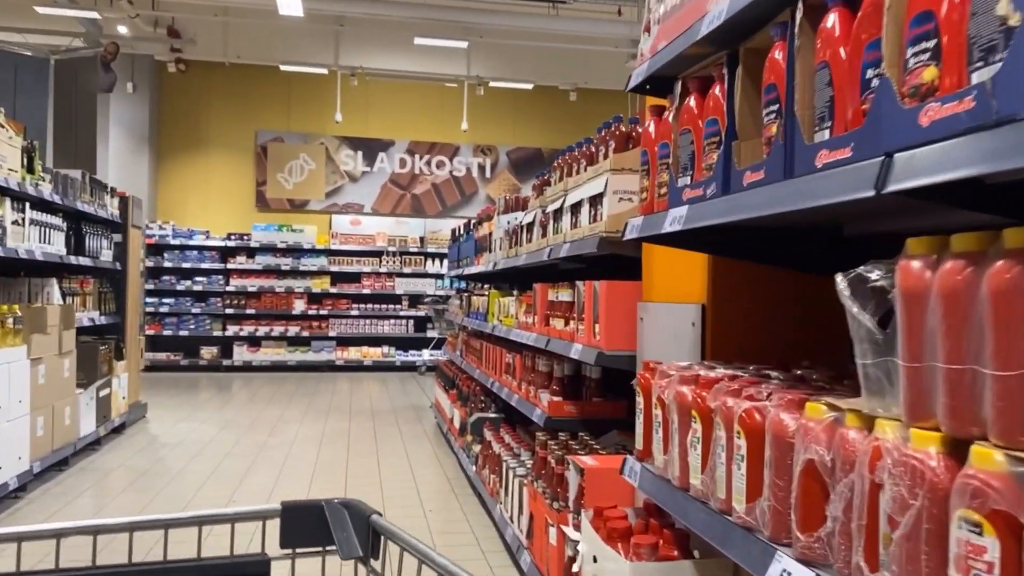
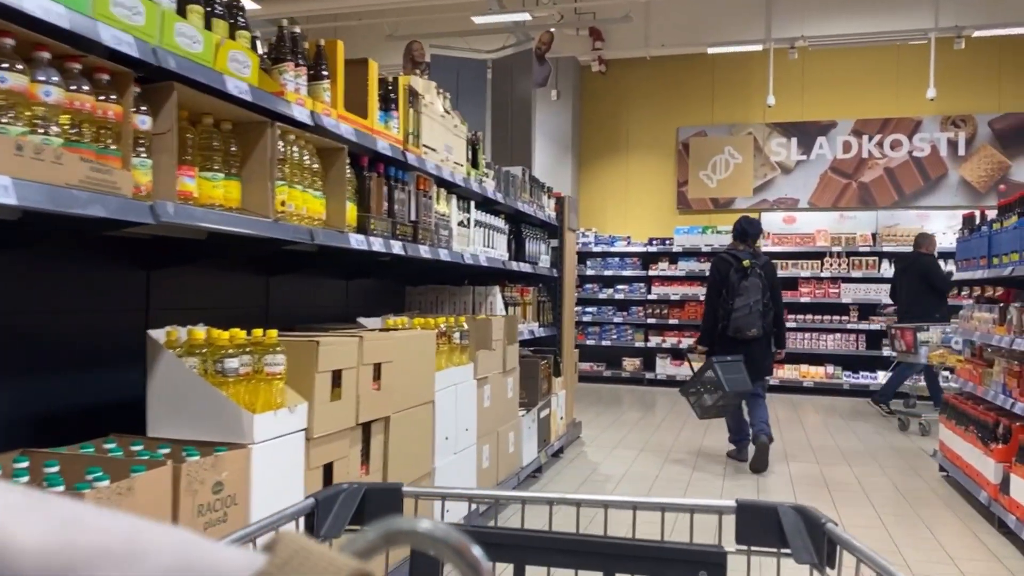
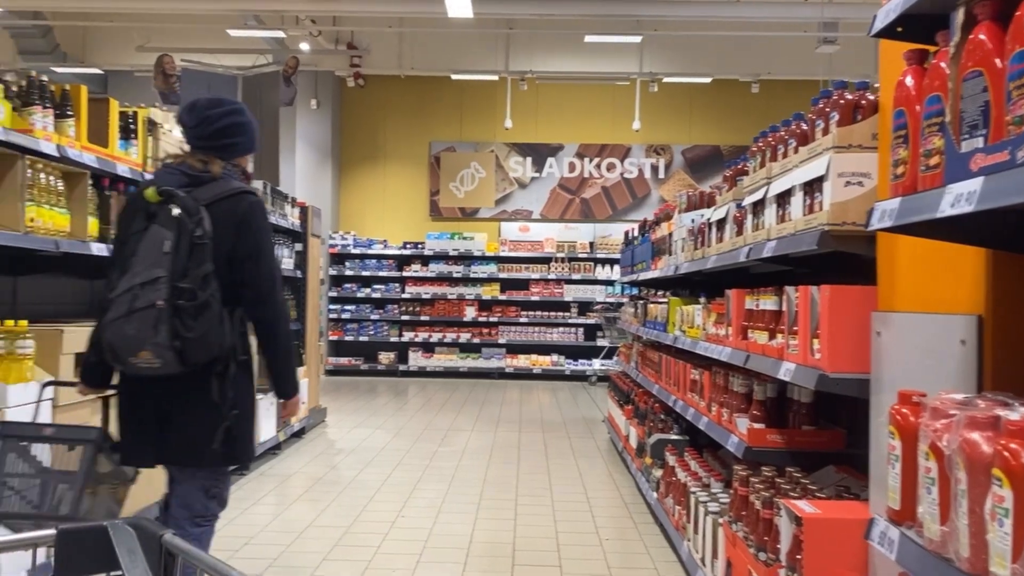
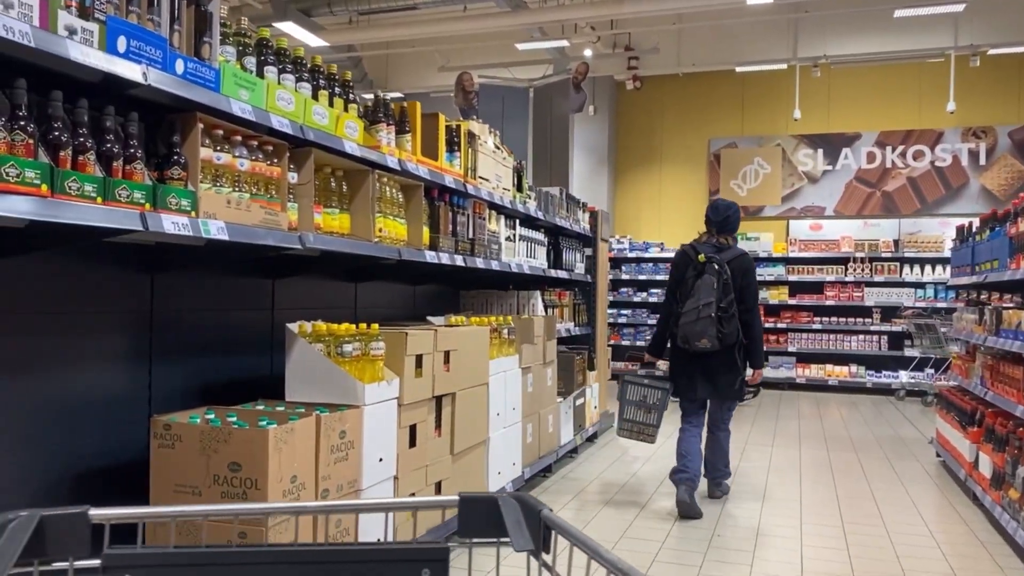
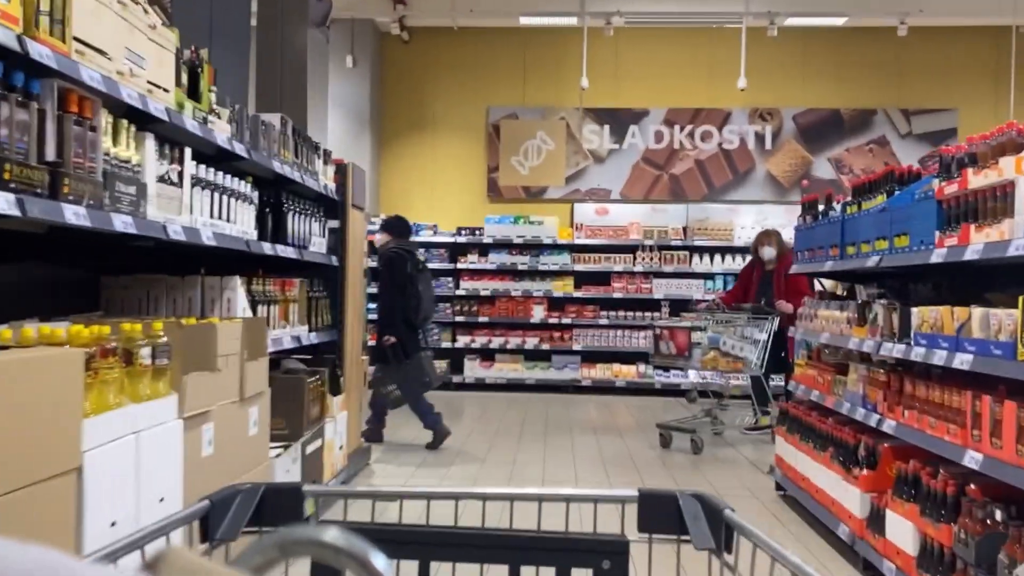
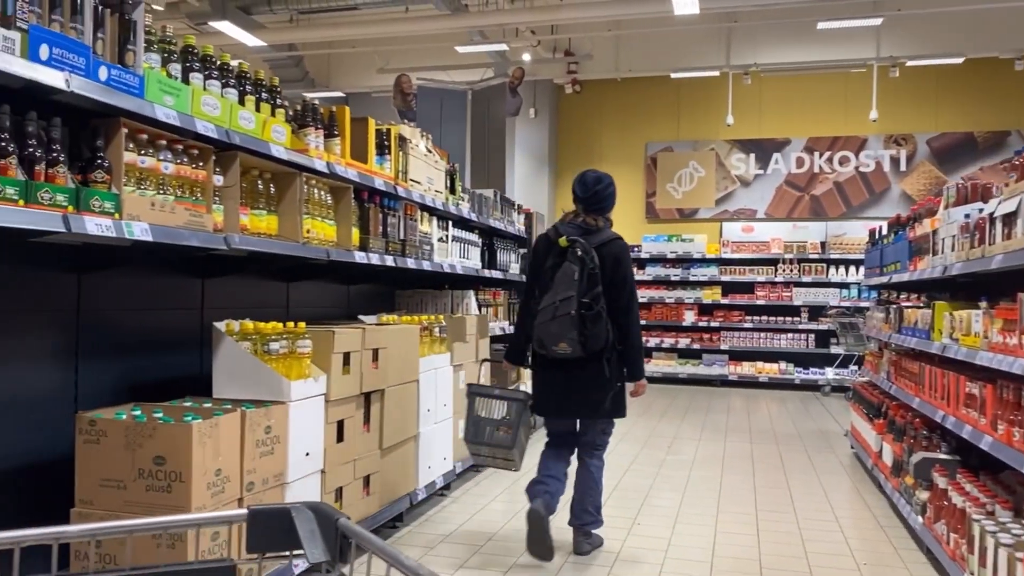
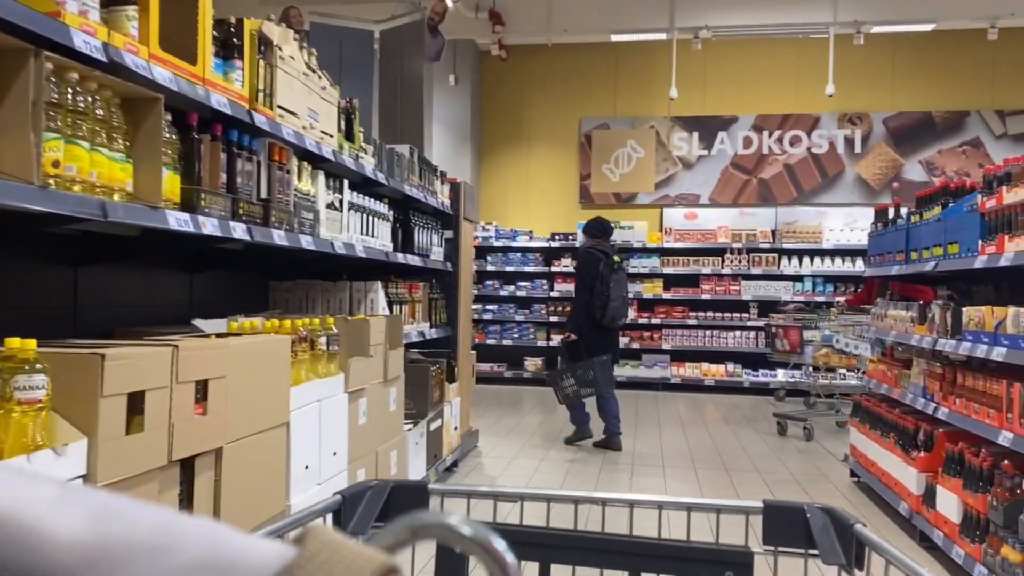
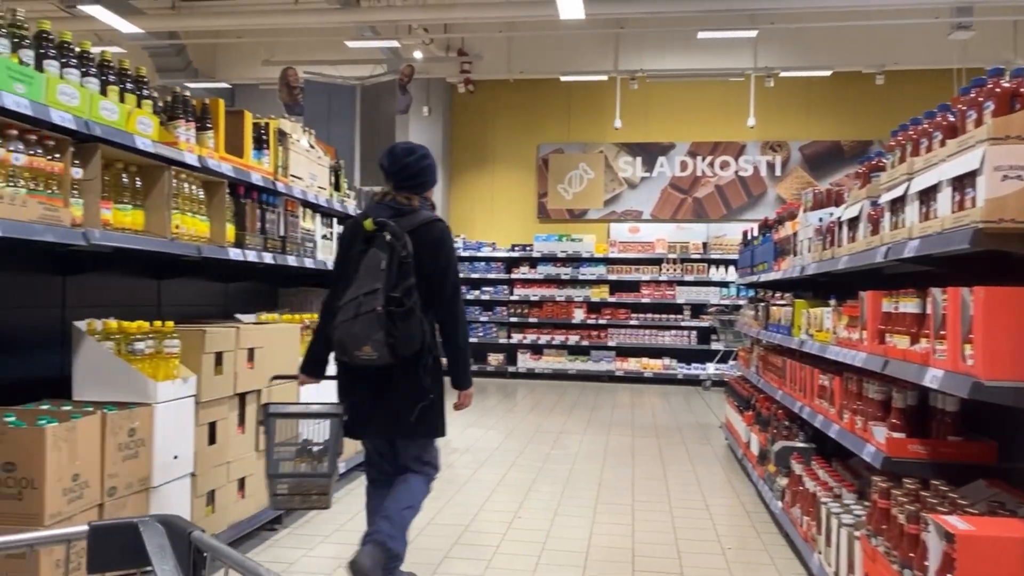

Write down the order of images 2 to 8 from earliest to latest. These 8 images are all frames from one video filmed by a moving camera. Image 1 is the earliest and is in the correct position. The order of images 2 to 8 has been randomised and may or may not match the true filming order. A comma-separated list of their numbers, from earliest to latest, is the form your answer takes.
3, 8, 6, 4, 2, 7, 5
